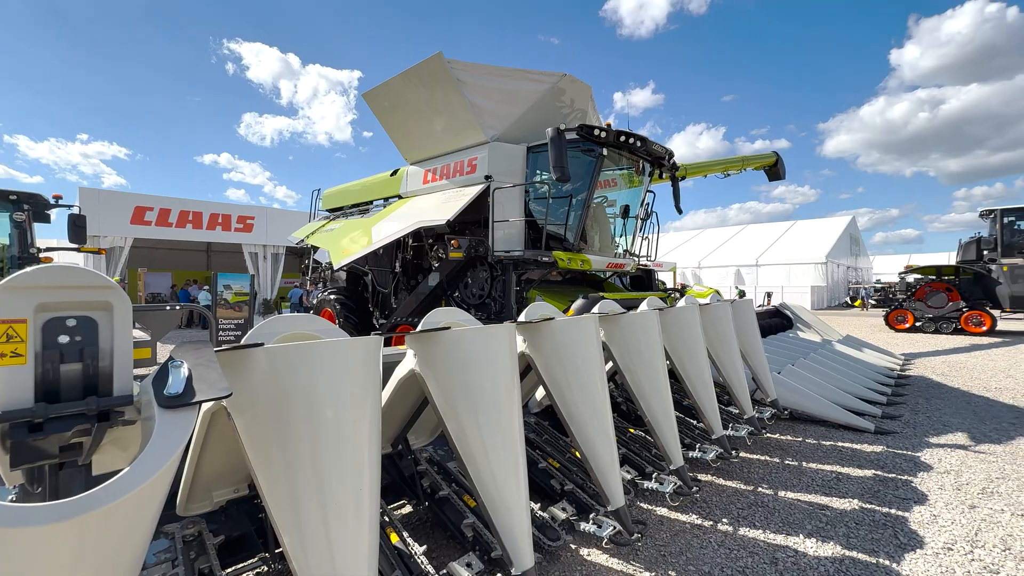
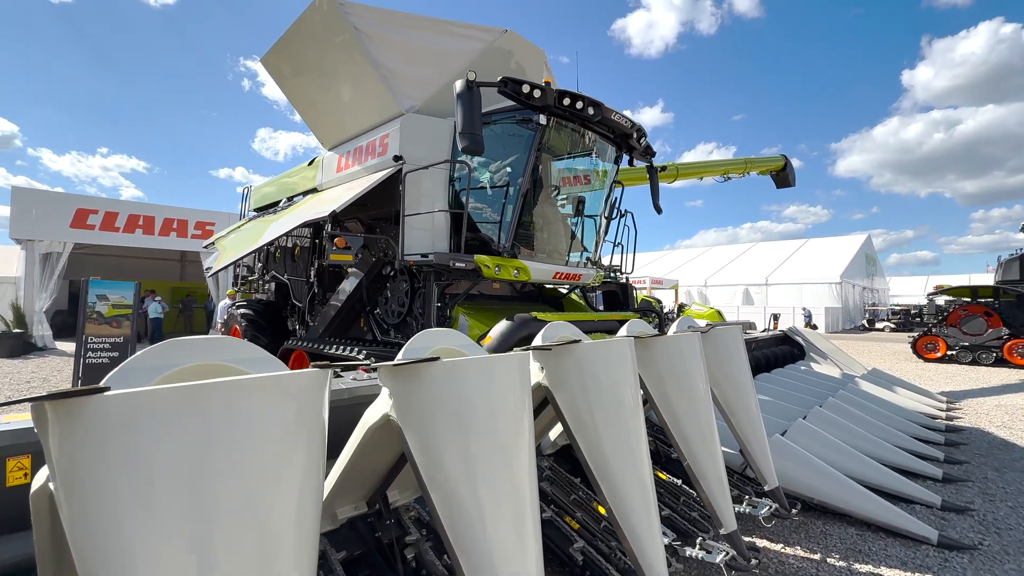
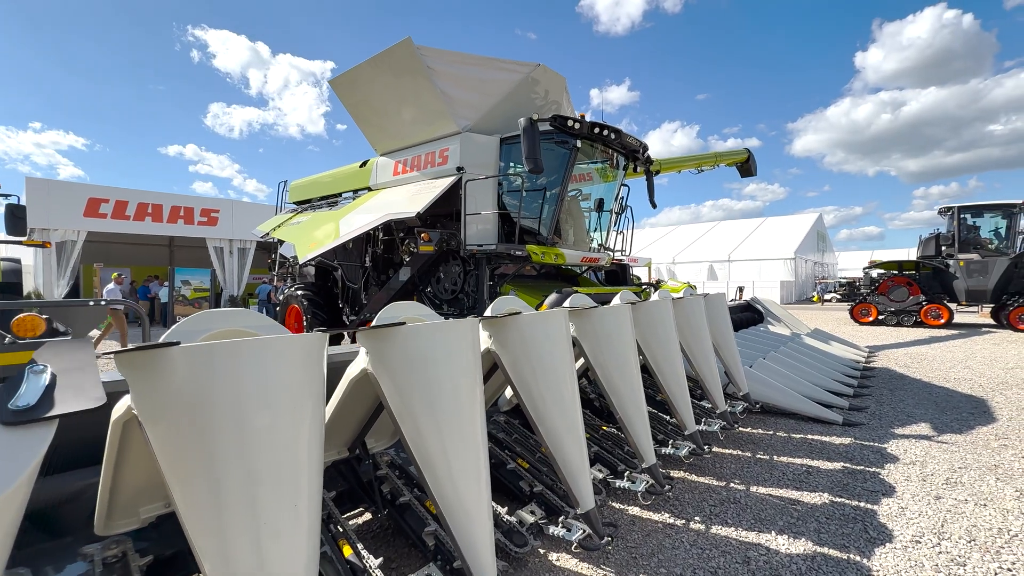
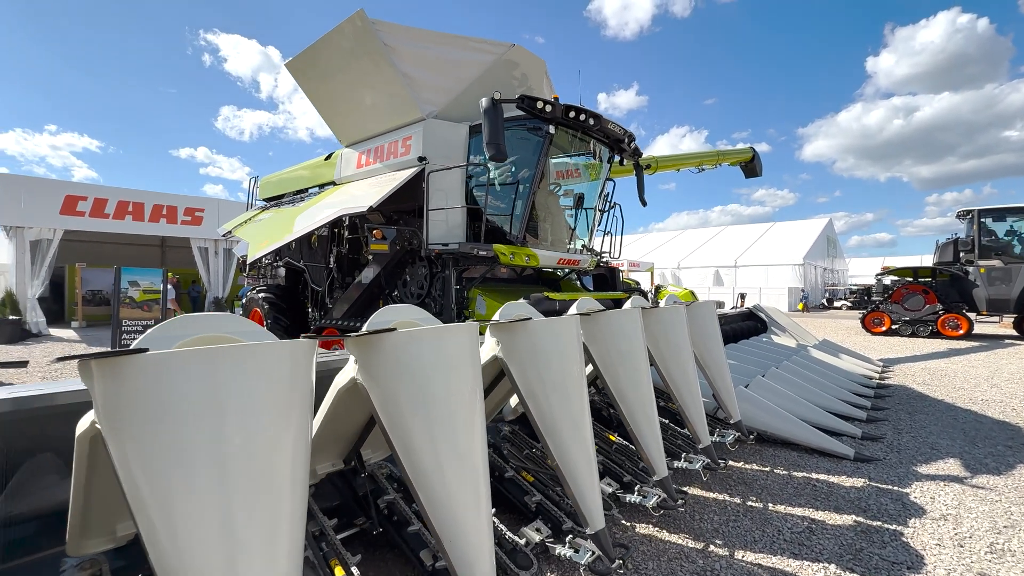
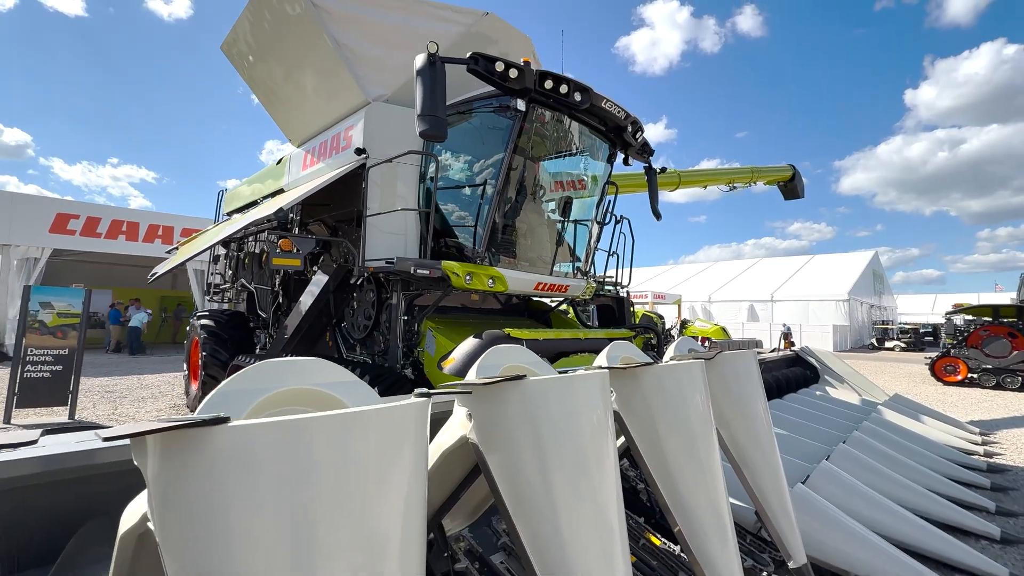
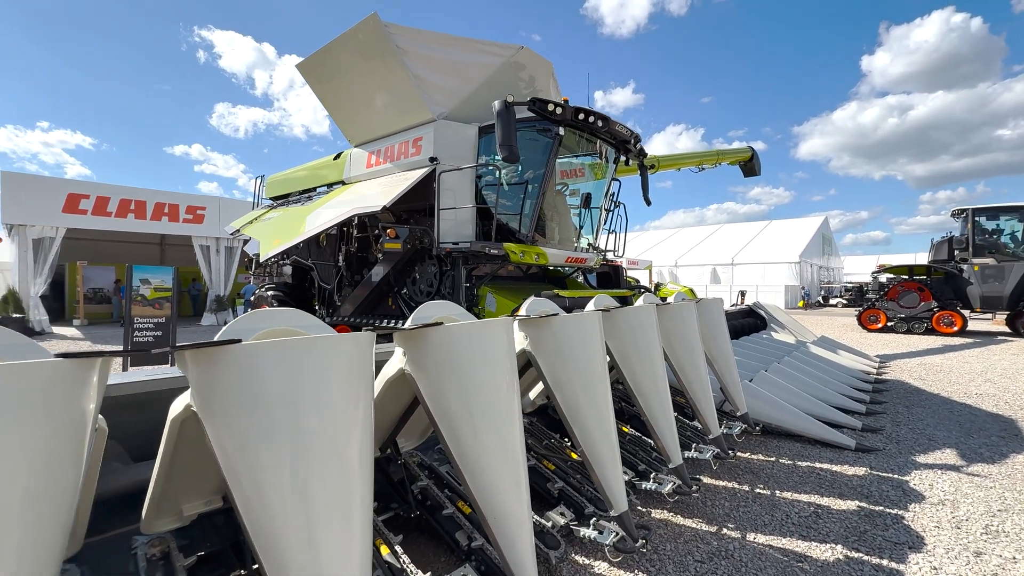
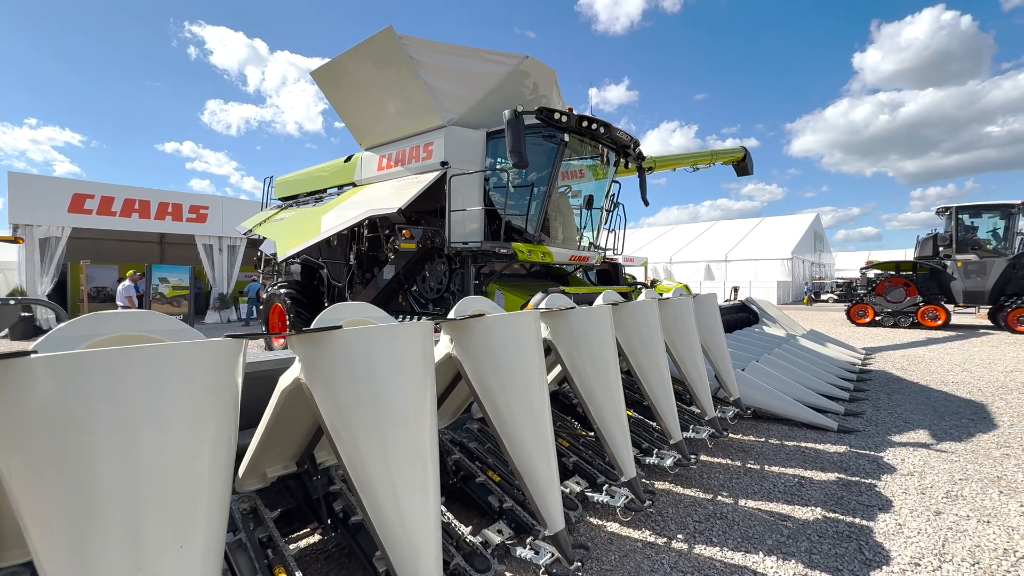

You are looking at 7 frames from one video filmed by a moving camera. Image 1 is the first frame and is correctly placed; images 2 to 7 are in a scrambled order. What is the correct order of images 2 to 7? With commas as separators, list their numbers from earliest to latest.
3, 7, 6, 4, 2, 5
